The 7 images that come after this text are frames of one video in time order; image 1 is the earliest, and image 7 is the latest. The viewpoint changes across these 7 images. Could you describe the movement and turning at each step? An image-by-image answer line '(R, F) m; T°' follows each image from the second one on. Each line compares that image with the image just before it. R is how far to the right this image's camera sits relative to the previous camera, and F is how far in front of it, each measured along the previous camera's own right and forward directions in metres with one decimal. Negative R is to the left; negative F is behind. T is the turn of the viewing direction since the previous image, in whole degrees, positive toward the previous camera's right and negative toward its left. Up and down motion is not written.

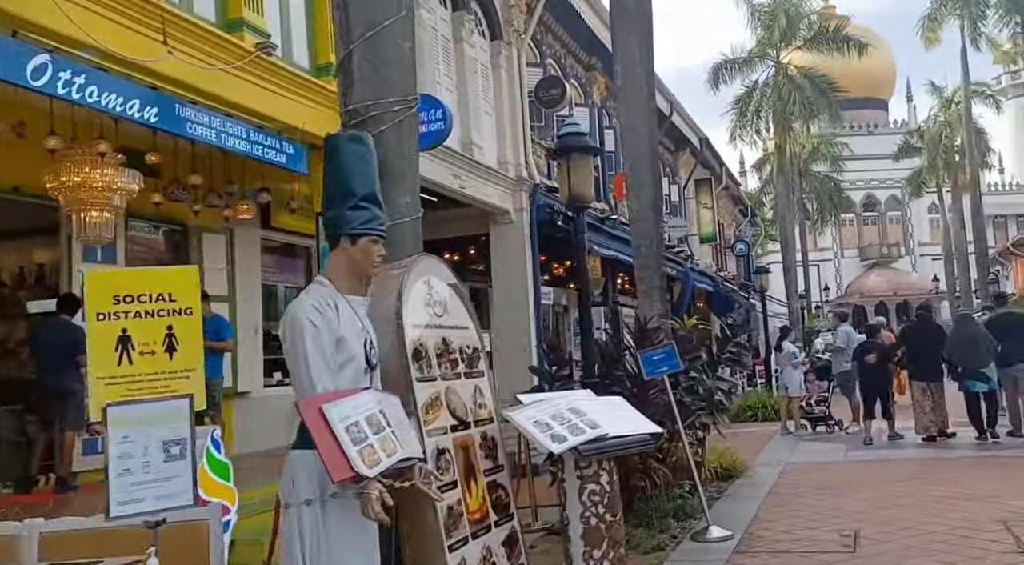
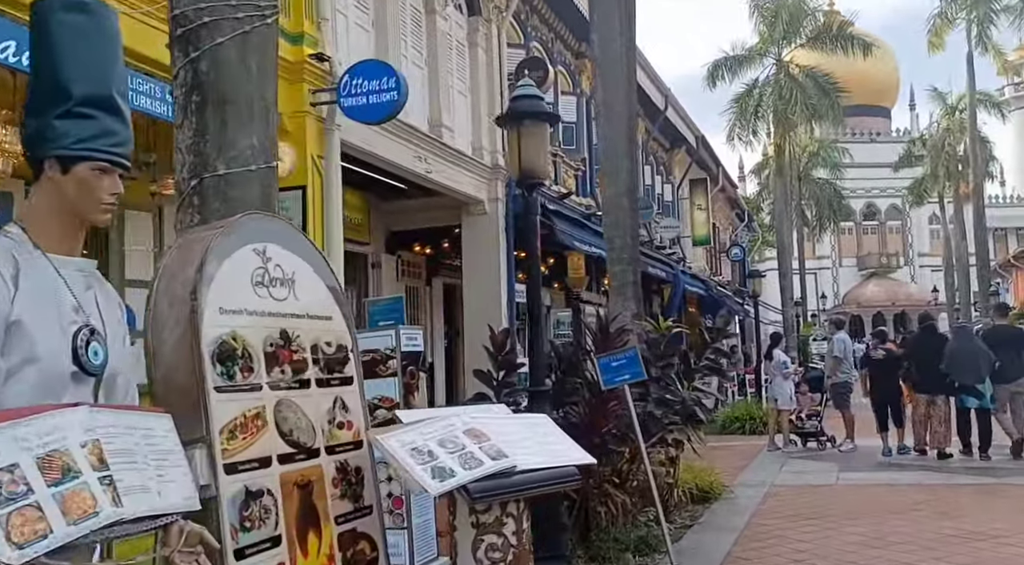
(+0.3, +1.1) m; 0°
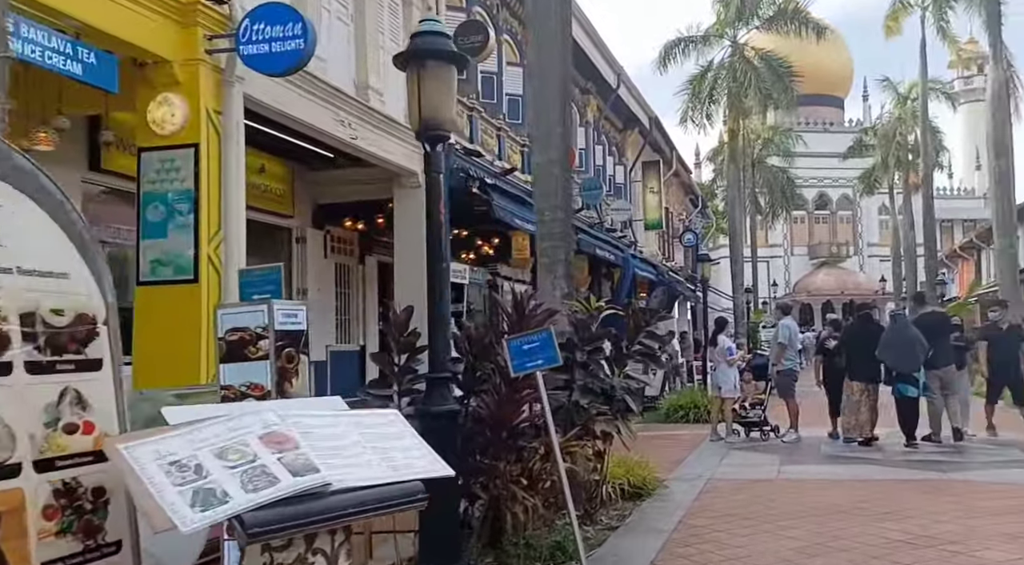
(+0.3, +0.9) m; +2°
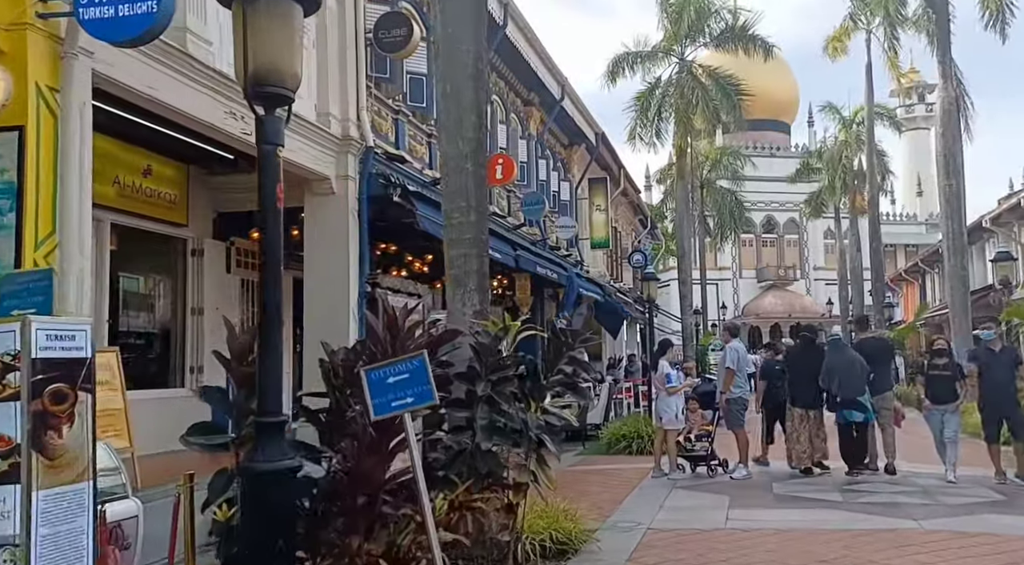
(+0.3, +1.4) m; +2°
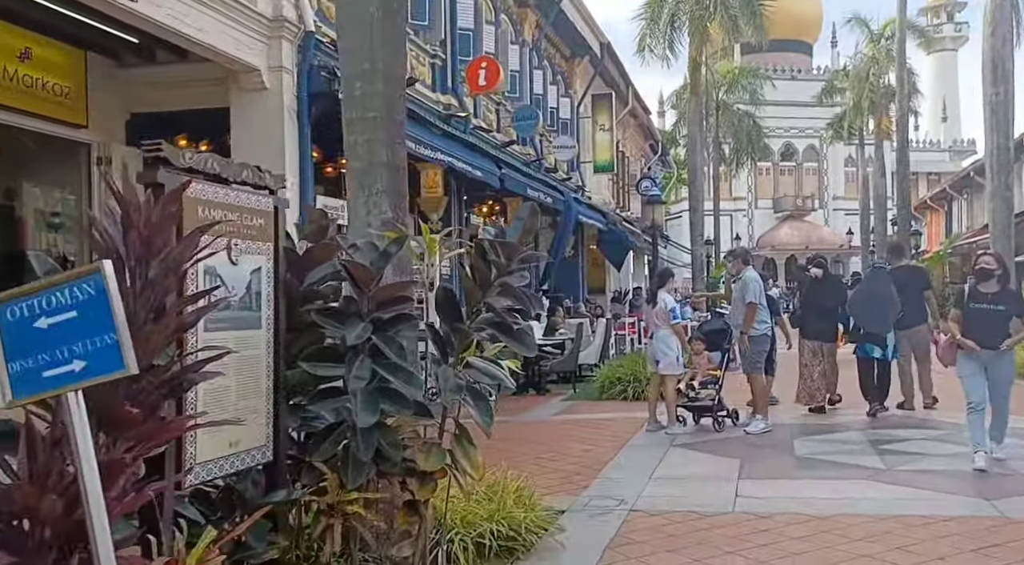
(+0.4, +2.1) m; -1°
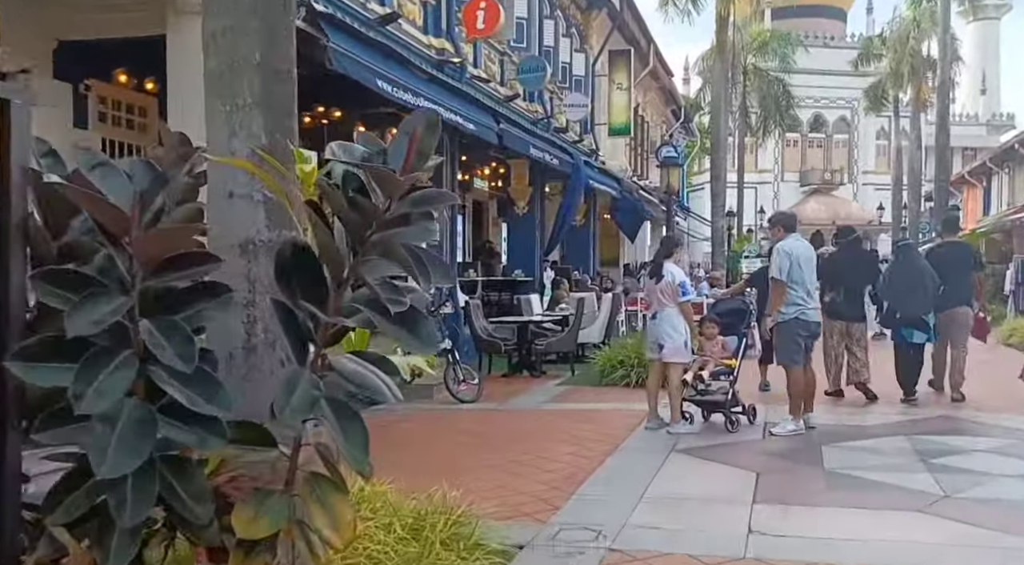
(+0.3, +1.6) m; -1°
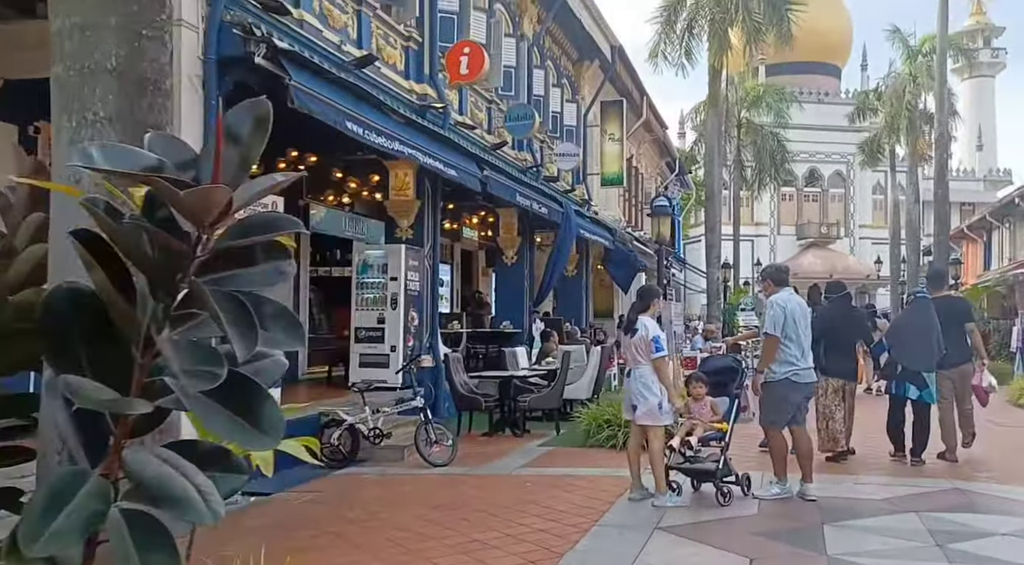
(+0.2, +0.8) m; 0°
